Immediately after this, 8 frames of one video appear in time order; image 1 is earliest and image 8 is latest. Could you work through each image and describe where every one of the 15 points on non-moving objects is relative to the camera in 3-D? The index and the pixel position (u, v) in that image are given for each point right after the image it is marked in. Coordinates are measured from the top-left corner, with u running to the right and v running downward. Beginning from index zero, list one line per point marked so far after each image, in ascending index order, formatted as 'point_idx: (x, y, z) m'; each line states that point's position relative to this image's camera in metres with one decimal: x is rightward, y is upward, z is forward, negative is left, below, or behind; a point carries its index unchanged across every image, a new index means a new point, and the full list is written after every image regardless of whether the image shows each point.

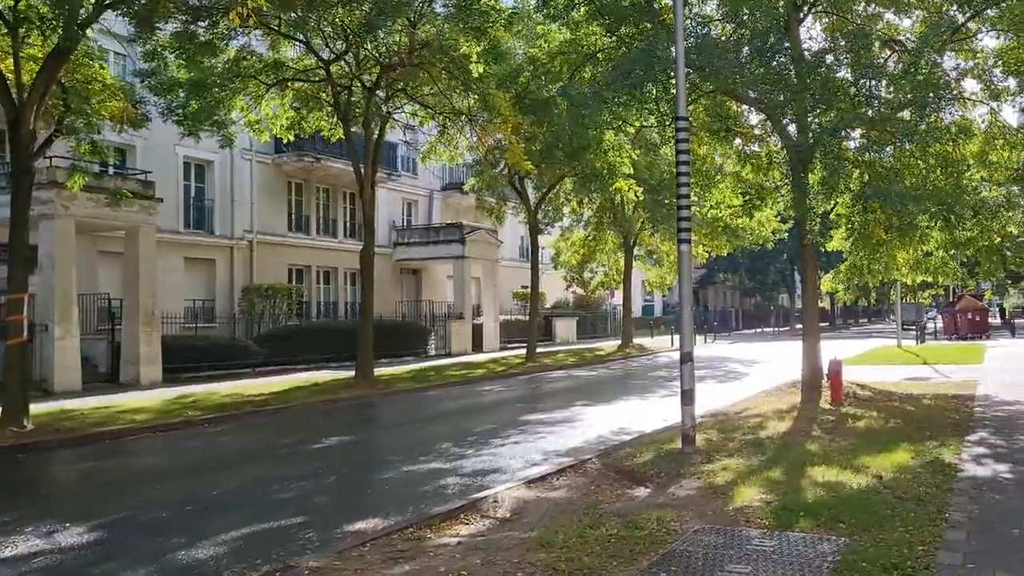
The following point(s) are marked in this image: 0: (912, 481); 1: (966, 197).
0: (+3.0, -1.5, +7.0) m
1: (+6.6, +1.3, +13.5) m
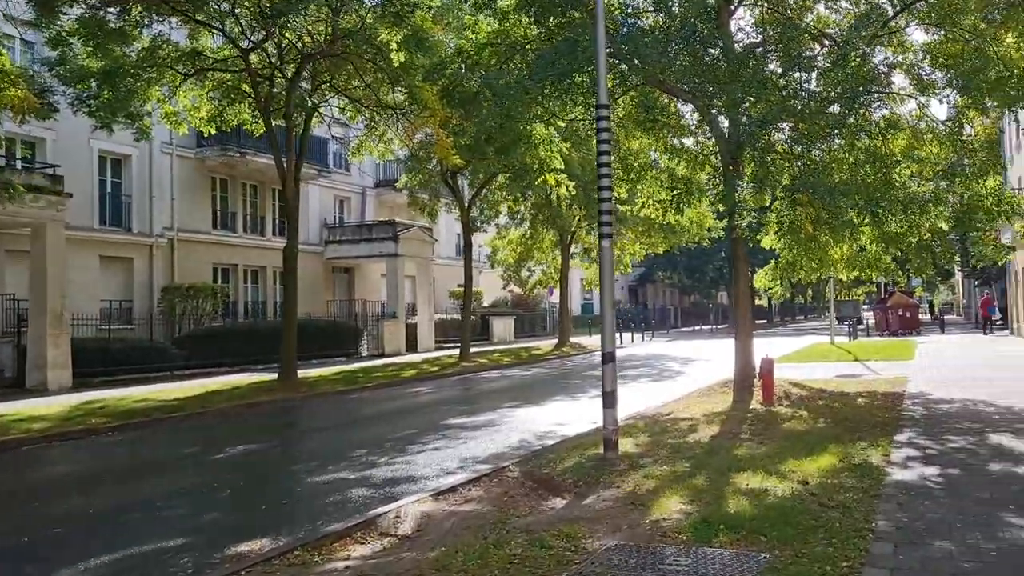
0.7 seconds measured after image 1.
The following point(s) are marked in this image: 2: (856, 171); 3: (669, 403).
0: (+2.4, -1.4, +6.7) m
1: (+5.5, +1.4, +13.3) m
2: (+5.1, +1.7, +13.8) m
3: (+2.3, -1.7, +13.4) m
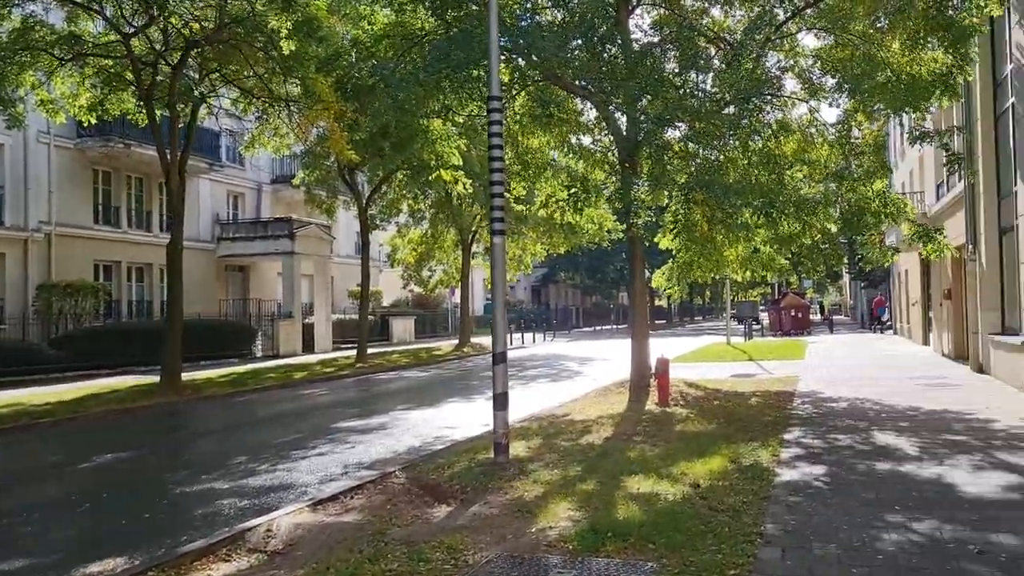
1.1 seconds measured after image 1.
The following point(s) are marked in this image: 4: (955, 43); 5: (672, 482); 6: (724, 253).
0: (+1.5, -1.4, +6.6) m
1: (+4.0, +1.4, +13.5) m
2: (+3.5, +1.7, +14.0) m
3: (+0.8, -1.7, +13.2) m
4: (+6.1, +3.4, +12.8) m
5: (+1.2, -1.4, +6.9) m
6: (+3.6, +0.6, +15.7) m
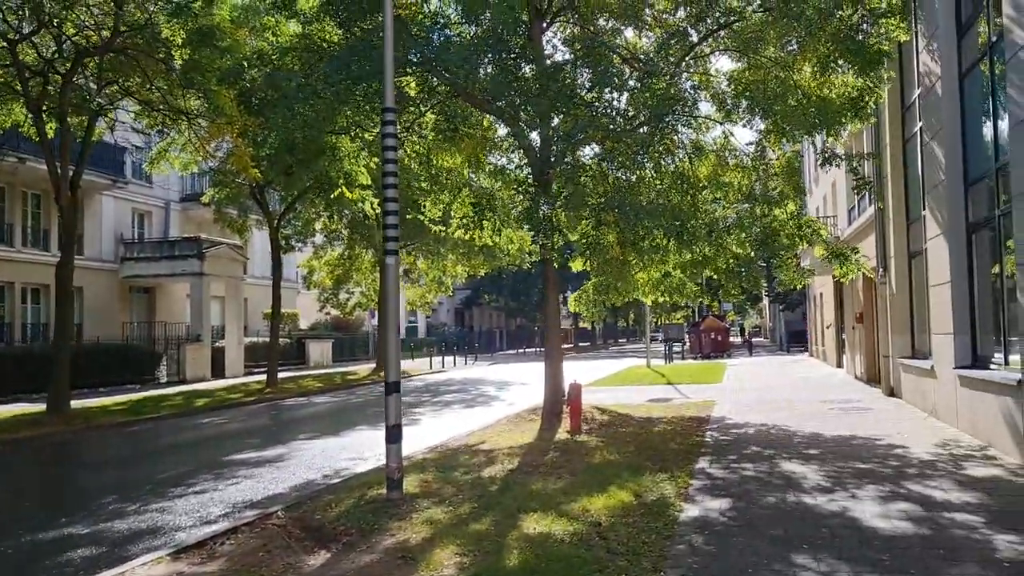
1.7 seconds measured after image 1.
0: (+0.8, -1.6, +6.1) m
1: (+2.7, +1.0, +13.3) m
2: (+2.2, +1.4, +13.7) m
3: (-0.5, -2.0, +12.7) m
4: (+4.9, +3.1, +12.8) m
5: (+0.4, -1.6, +6.4) m
6: (+2.1, +0.2, +15.4) m
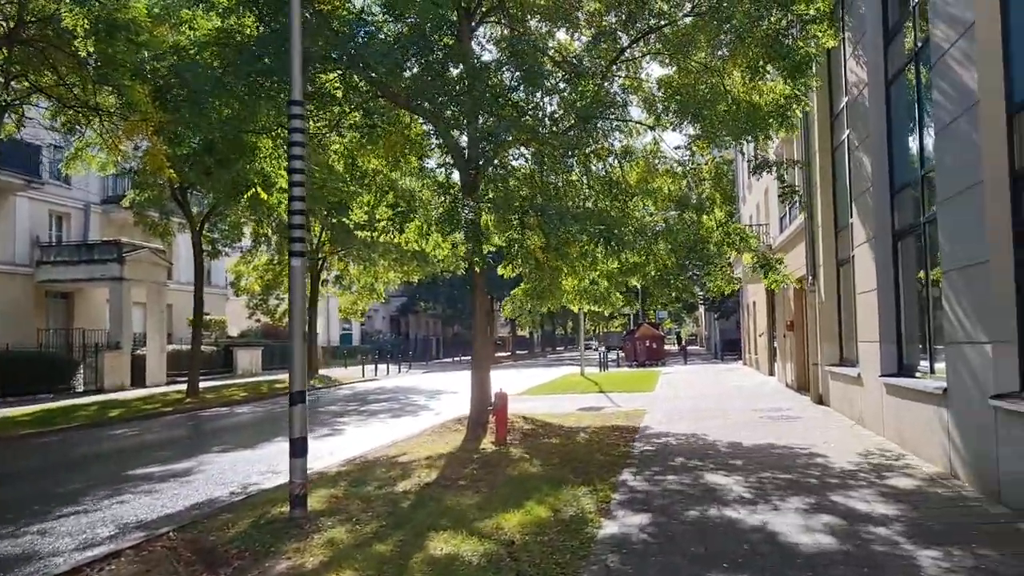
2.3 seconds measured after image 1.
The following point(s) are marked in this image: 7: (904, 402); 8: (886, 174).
0: (+0.2, -1.6, +5.8) m
1: (+1.6, +0.9, +13.1) m
2: (+1.1, +1.3, +13.5) m
3: (-1.5, -2.0, +12.2) m
4: (+3.9, +3.0, +12.7) m
5: (-0.2, -1.6, +6.0) m
6: (+0.9, +0.1, +15.2) m
7: (+4.1, -1.2, +9.7) m
8: (+4.4, +1.3, +10.8) m
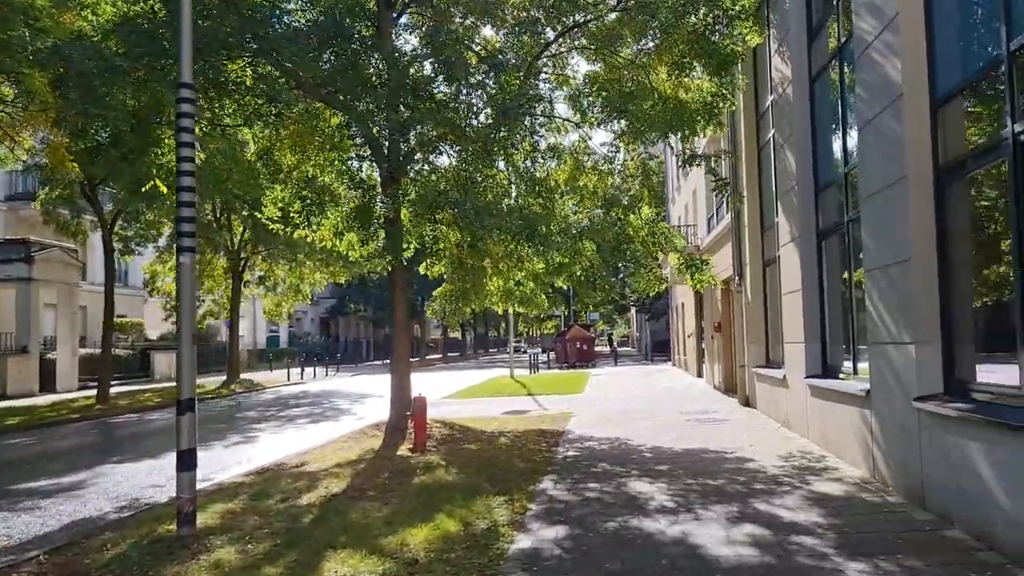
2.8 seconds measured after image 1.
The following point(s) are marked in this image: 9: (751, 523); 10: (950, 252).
0: (-0.4, -1.6, +5.4) m
1: (+0.5, +0.9, +12.7) m
2: (0.0, +1.3, +13.1) m
3: (-2.5, -2.1, +11.7) m
4: (+2.8, +3.0, +12.6) m
5: (-0.8, -1.6, +5.6) m
6: (-0.3, +0.1, +14.8) m
7: (+3.2, -1.2, +9.5) m
8: (+3.4, +1.3, +10.7) m
9: (+1.6, -1.6, +6.4) m
10: (+3.1, +0.3, +6.6) m
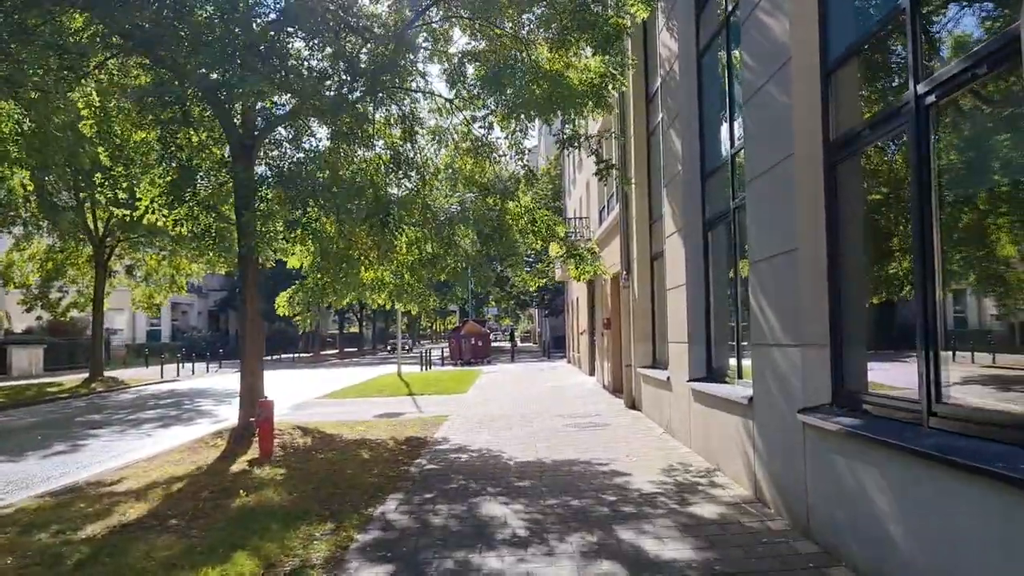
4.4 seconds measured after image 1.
0: (-1.3, -1.6, +4.1) m
1: (-1.1, +1.0, +11.6) m
2: (-1.7, +1.4, +11.9) m
3: (-4.1, -1.9, +10.2) m
4: (+1.1, +3.1, +11.6) m
5: (-1.8, -1.6, +4.3) m
6: (-2.2, +0.2, +13.5) m
7: (+1.8, -1.1, +8.6) m
8: (+2.0, +1.4, +9.8) m
9: (+0.6, -1.6, +5.4) m
10: (+2.0, +0.3, +5.7) m
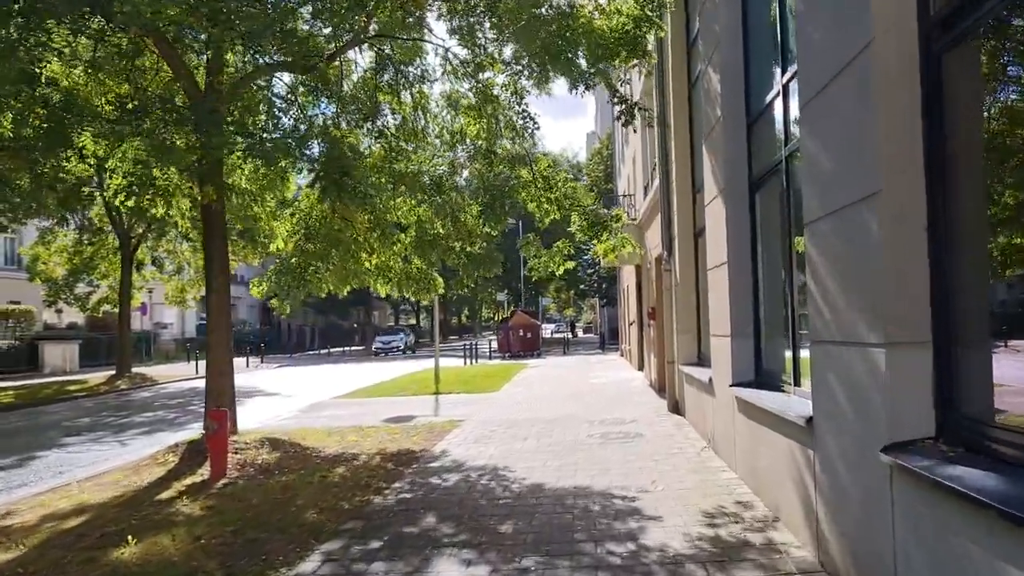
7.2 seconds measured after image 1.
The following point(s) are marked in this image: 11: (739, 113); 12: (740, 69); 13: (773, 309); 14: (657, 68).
0: (-1.7, -1.5, +2.3) m
1: (-1.0, +1.2, +9.7) m
2: (-1.6, +1.5, +10.0) m
3: (-4.1, -1.8, +8.6) m
4: (+1.2, +3.2, +9.5) m
5: (-2.2, -1.5, +2.5) m
6: (-1.9, +0.4, +11.7) m
7: (+1.7, -1.0, +6.5) m
8: (+1.9, +1.6, +7.7) m
9: (+0.2, -1.5, +3.4) m
10: (+1.7, +0.5, +3.6) m
11: (+1.9, +1.5, +7.7) m
12: (+1.9, +1.8, +7.7) m
13: (+2.0, -0.2, +7.1) m
14: (+2.0, +2.9, +12.6) m
